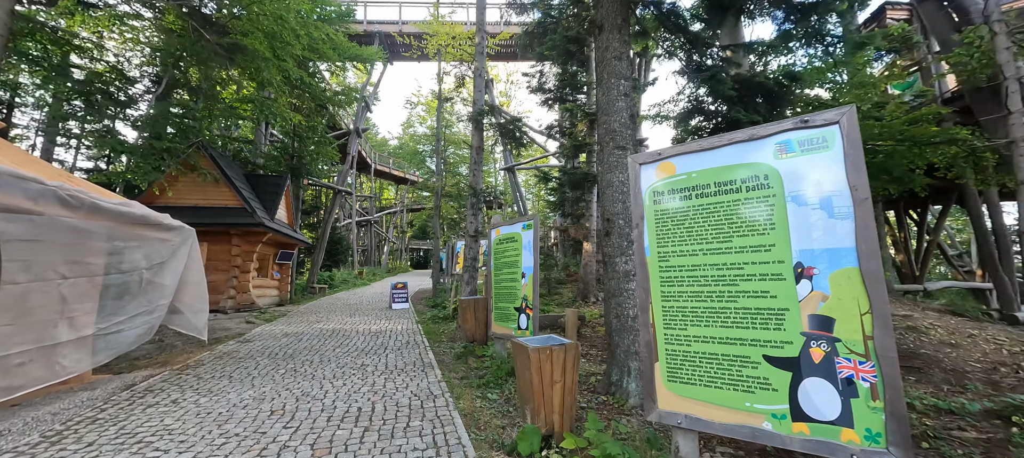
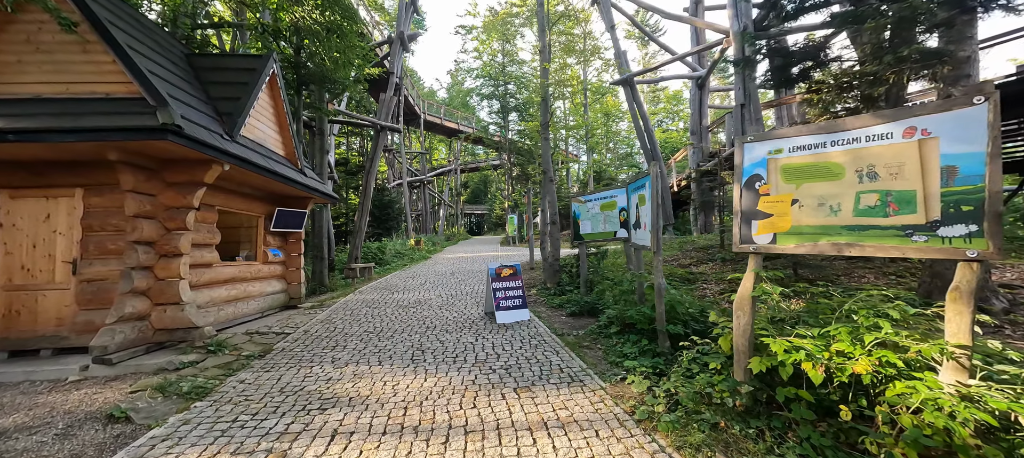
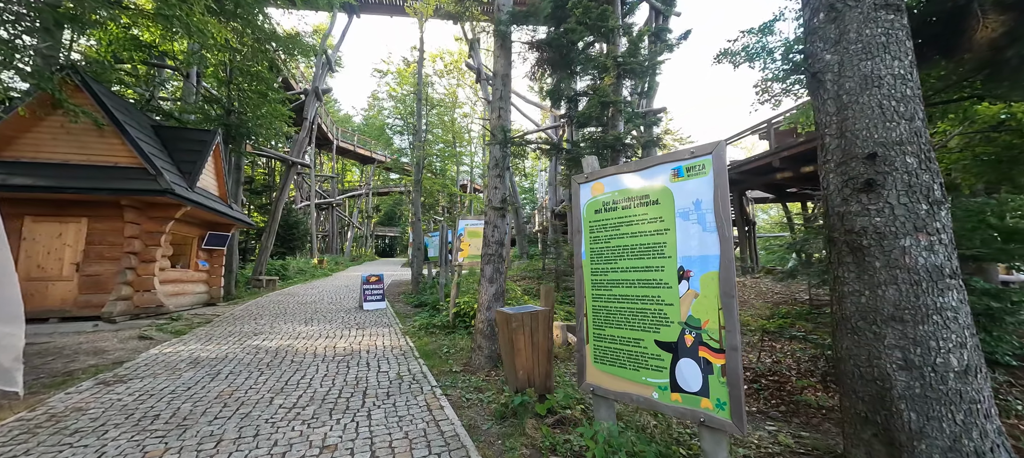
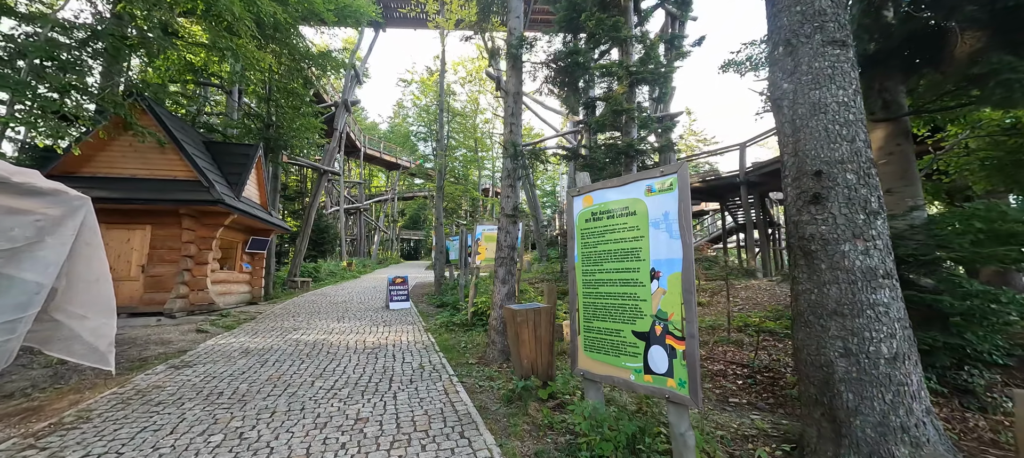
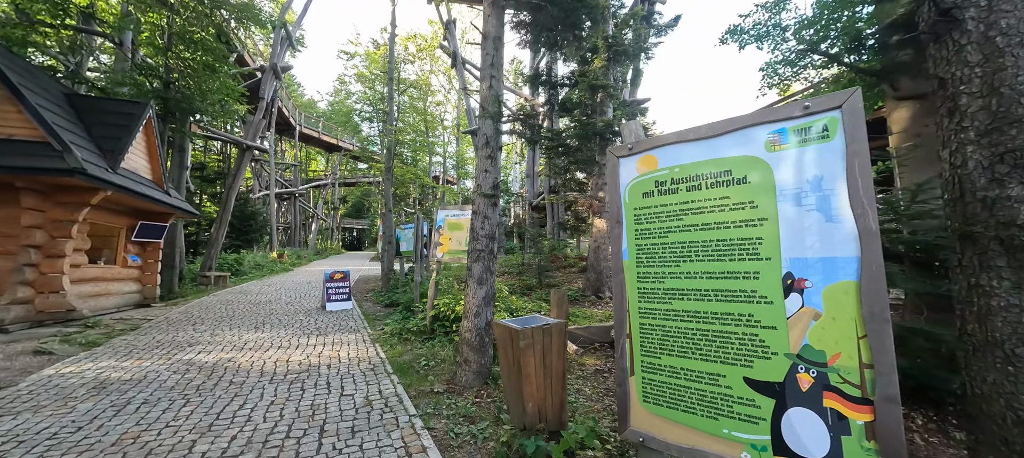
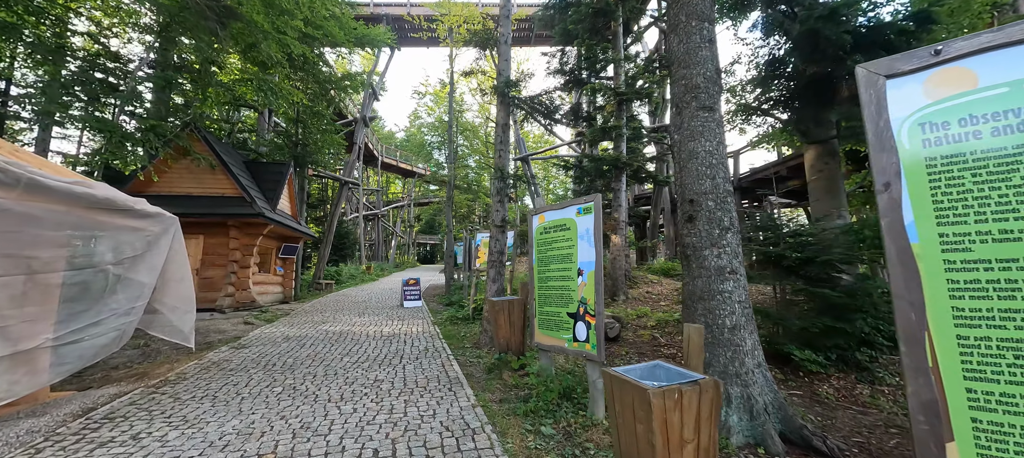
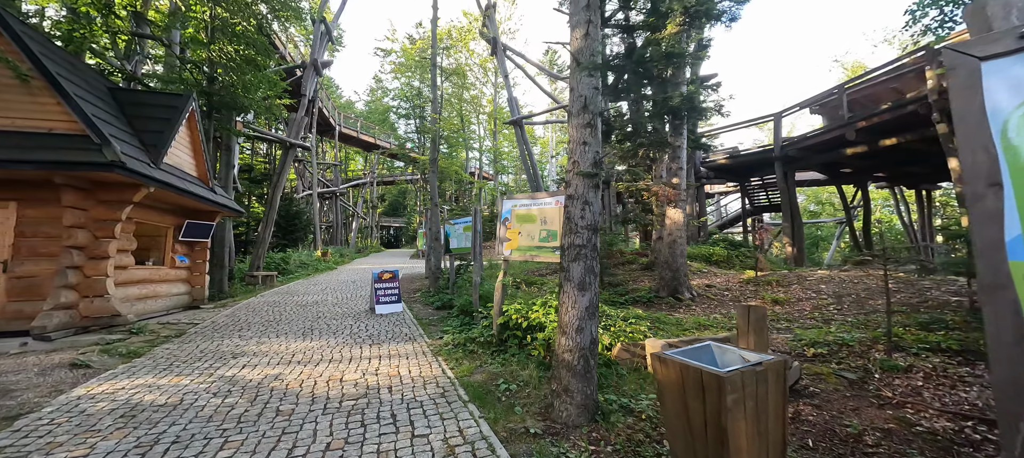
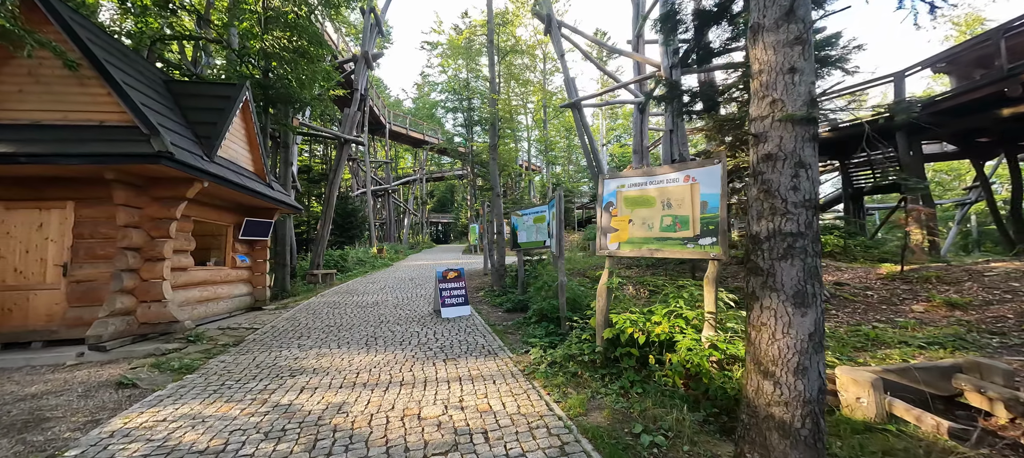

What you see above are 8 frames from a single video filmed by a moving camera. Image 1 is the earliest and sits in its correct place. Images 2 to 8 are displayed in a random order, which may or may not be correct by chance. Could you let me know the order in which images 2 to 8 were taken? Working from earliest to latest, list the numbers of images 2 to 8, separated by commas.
6, 4, 3, 5, 7, 8, 2
